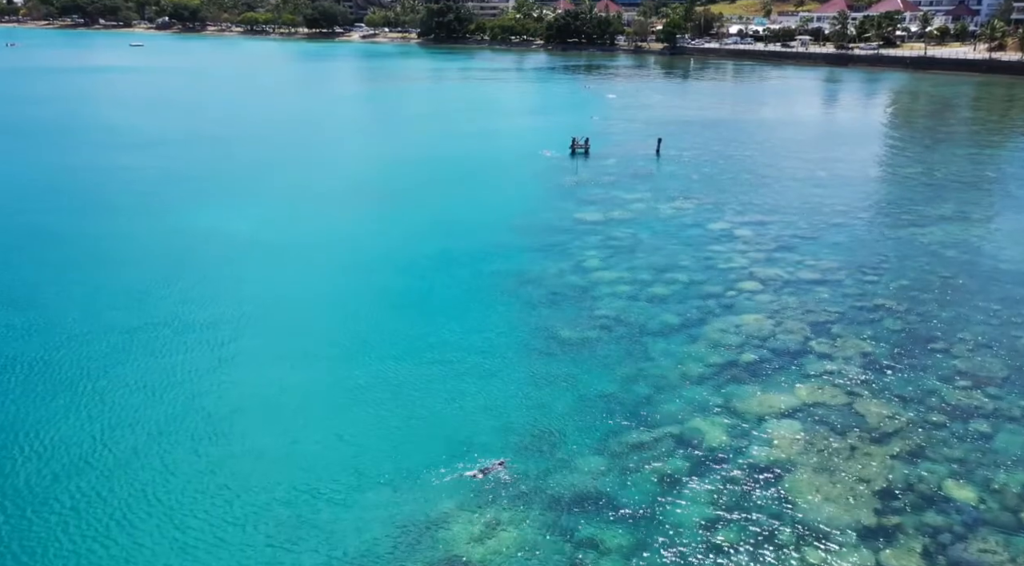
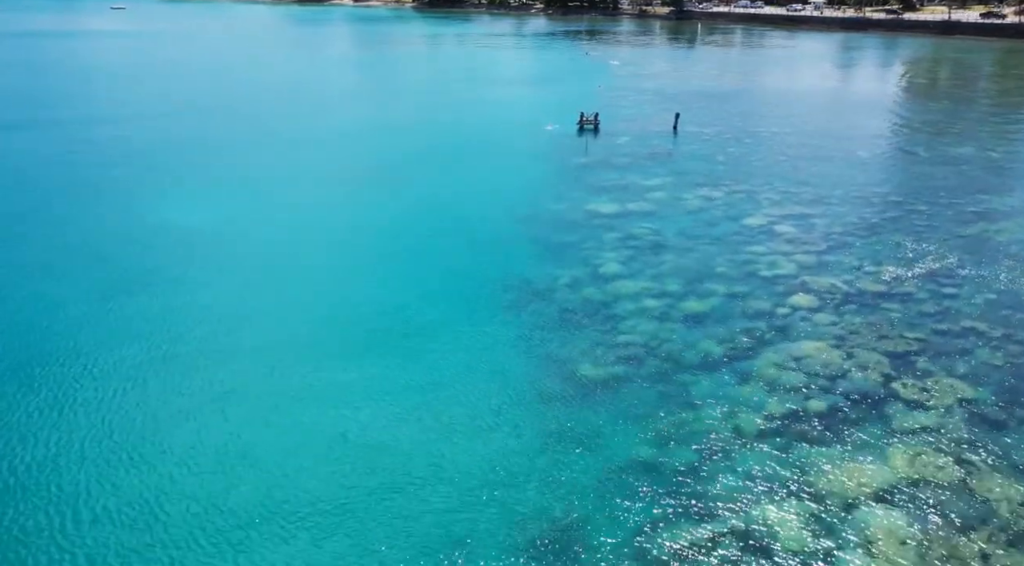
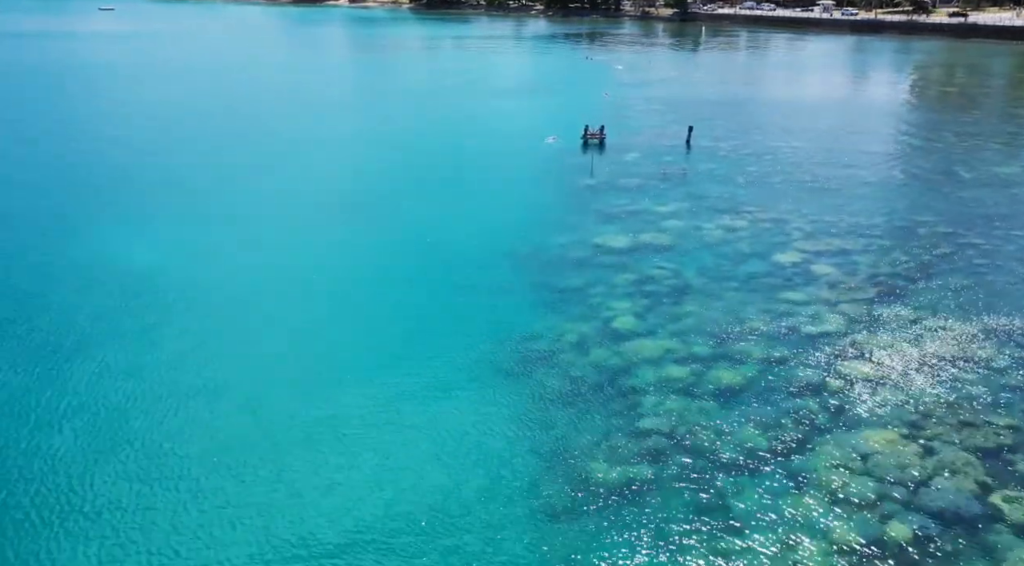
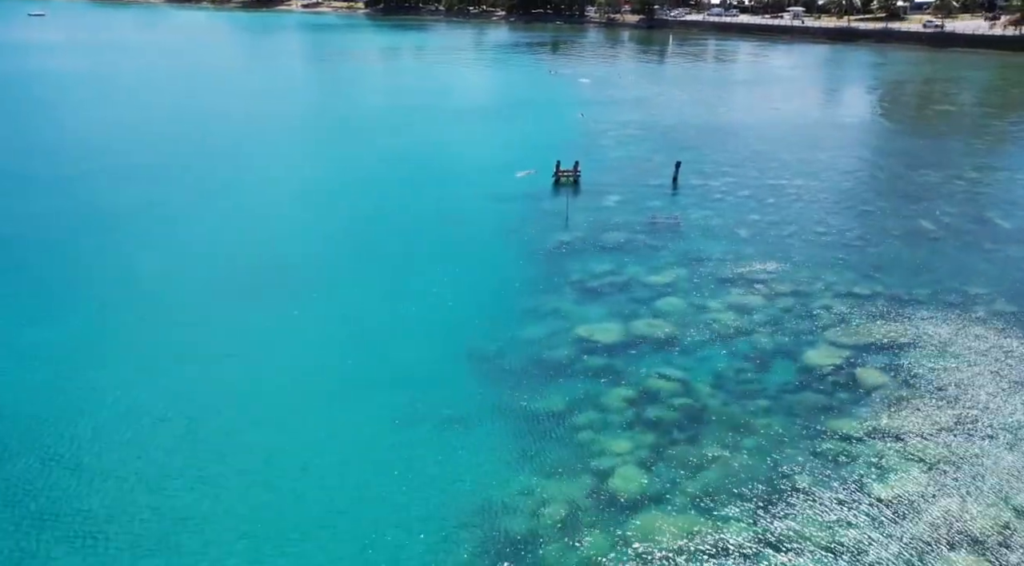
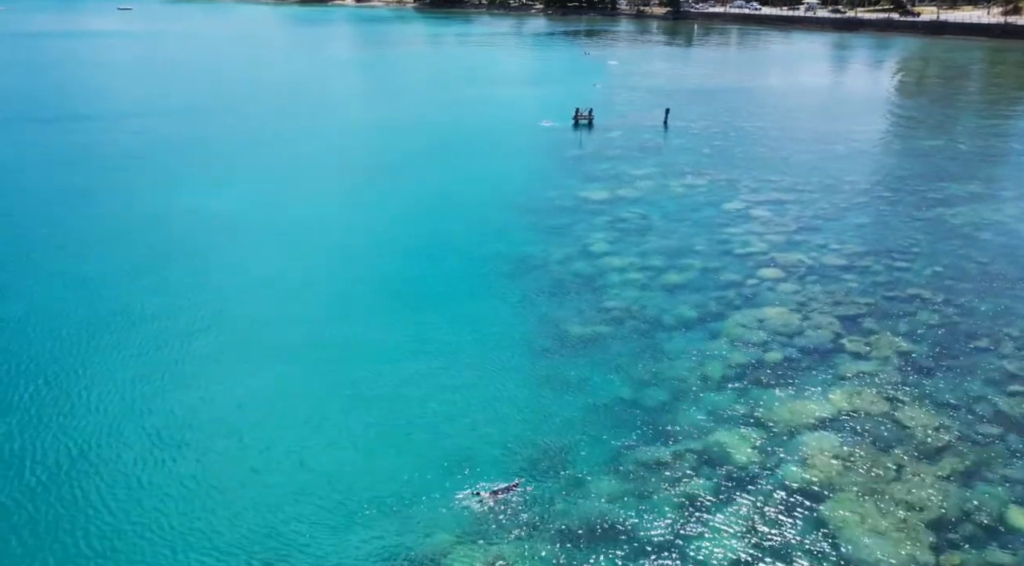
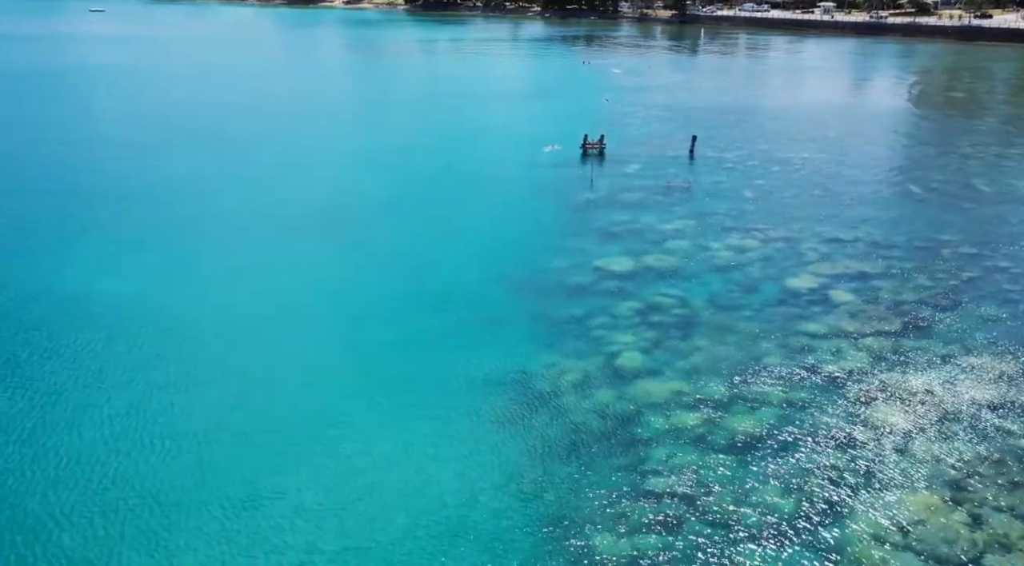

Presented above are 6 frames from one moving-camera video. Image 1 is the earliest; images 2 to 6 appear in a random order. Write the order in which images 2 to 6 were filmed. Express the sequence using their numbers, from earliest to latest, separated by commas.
5, 2, 3, 6, 4
